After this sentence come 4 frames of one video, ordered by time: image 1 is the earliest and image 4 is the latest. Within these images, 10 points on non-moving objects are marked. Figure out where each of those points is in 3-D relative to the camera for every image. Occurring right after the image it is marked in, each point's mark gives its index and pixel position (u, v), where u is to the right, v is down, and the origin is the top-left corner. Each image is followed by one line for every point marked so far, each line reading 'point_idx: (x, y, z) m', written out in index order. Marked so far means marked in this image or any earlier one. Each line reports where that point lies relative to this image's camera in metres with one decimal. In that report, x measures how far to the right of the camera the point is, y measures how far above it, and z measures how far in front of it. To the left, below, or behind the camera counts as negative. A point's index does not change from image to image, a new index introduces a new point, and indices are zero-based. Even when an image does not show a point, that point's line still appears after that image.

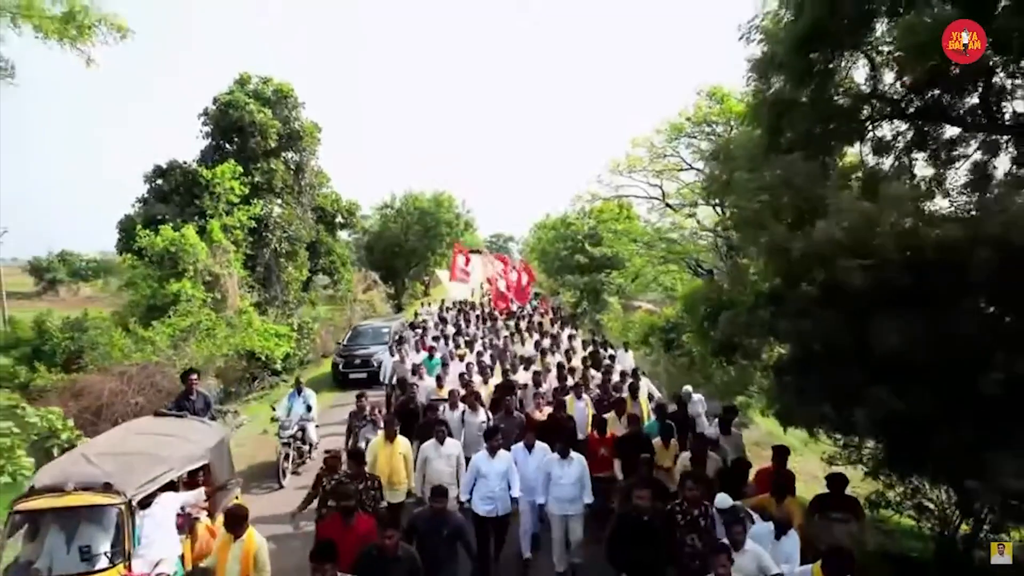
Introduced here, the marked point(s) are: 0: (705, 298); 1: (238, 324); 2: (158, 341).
0: (+1.9, -0.2, +8.4) m
1: (-6.1, -0.8, +18.2) m
2: (-6.7, -1.0, +15.3) m
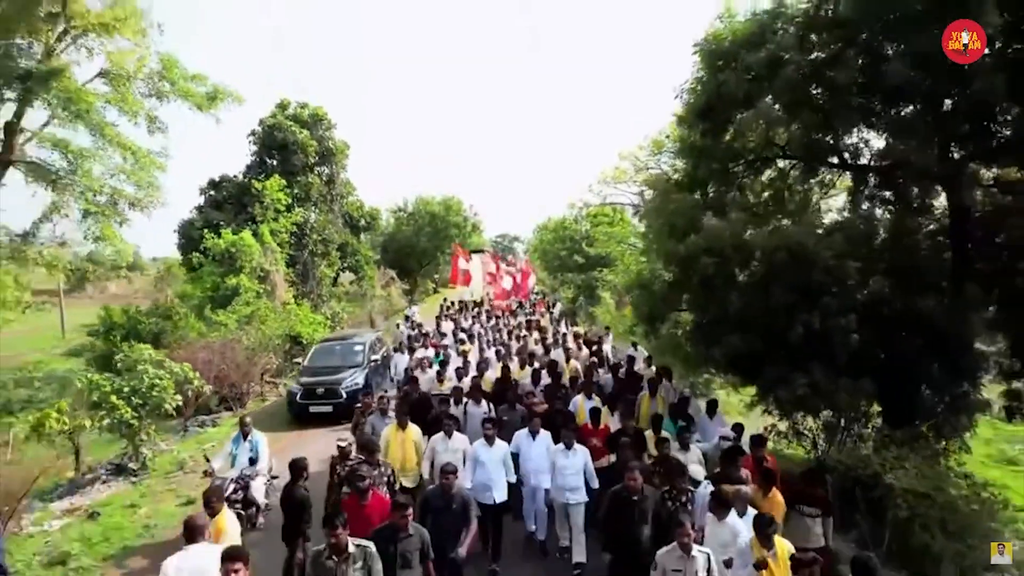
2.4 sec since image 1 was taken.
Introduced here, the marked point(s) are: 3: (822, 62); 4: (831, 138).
0: (+1.9, 0.0, +12.1) m
1: (-6.1, -0.7, +21.9) m
2: (-6.6, -0.8, +19.0) m
3: (+3.9, +2.9, +10.1) m
4: (+4.2, +1.9, +10.3) m
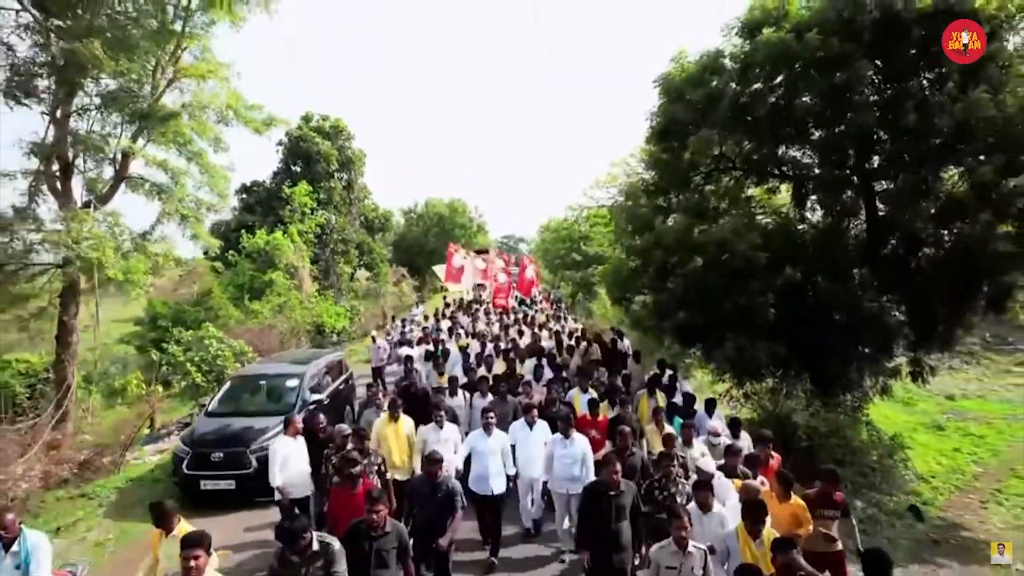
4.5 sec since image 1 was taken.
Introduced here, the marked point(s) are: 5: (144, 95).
0: (+1.9, +0.2, +14.7) m
1: (-6.1, -0.5, +24.6) m
2: (-6.6, -0.6, +21.8) m
3: (+3.9, +3.1, +12.8) m
4: (+4.2, +2.1, +13.0) m
5: (-5.2, +2.7, +11.4) m
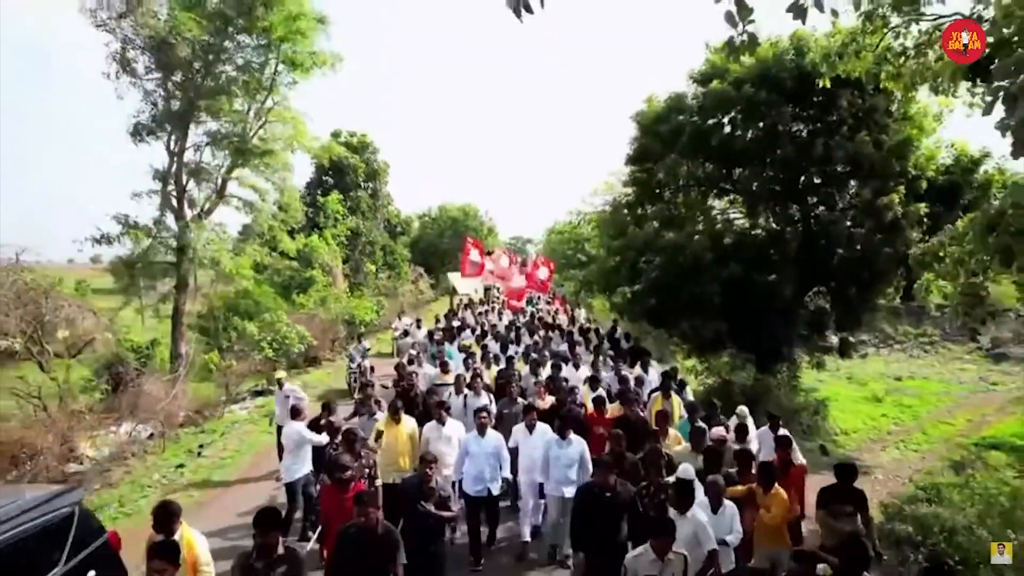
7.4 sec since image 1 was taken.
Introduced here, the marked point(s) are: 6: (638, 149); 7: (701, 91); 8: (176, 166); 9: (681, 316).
0: (+2.0, +0.3, +18.3) m
1: (-5.8, -0.4, +28.2) m
2: (-6.4, -0.5, +25.4) m
3: (+4.0, +3.2, +16.3) m
4: (+4.3, +2.3, +16.5) m
5: (-5.1, +2.8, +15.0) m
6: (+2.7, +3.0, +17.5) m
7: (+3.9, +4.0, +16.8) m
8: (-6.1, +2.2, +14.8) m
9: (+3.3, -0.6, +16.3) m
